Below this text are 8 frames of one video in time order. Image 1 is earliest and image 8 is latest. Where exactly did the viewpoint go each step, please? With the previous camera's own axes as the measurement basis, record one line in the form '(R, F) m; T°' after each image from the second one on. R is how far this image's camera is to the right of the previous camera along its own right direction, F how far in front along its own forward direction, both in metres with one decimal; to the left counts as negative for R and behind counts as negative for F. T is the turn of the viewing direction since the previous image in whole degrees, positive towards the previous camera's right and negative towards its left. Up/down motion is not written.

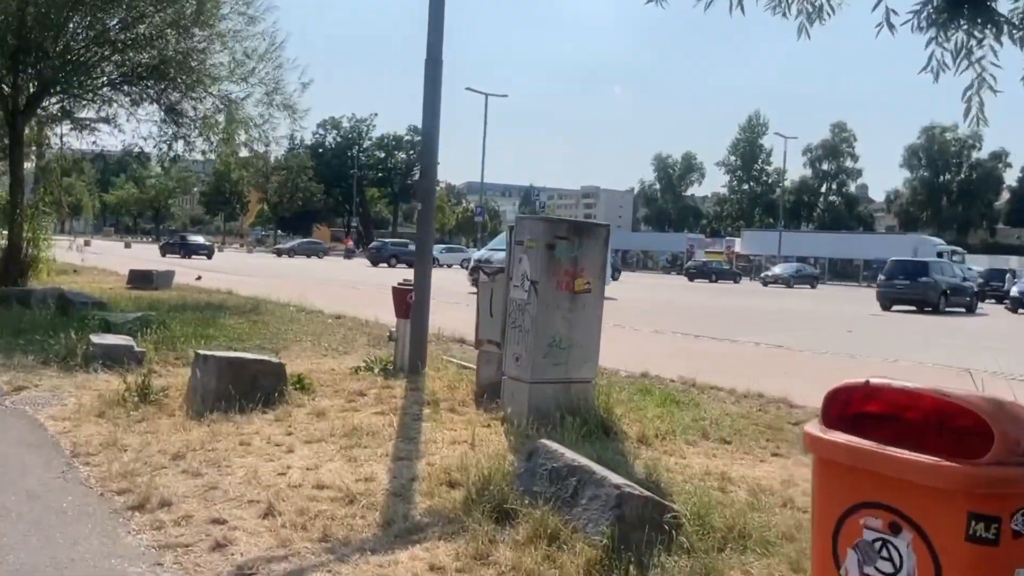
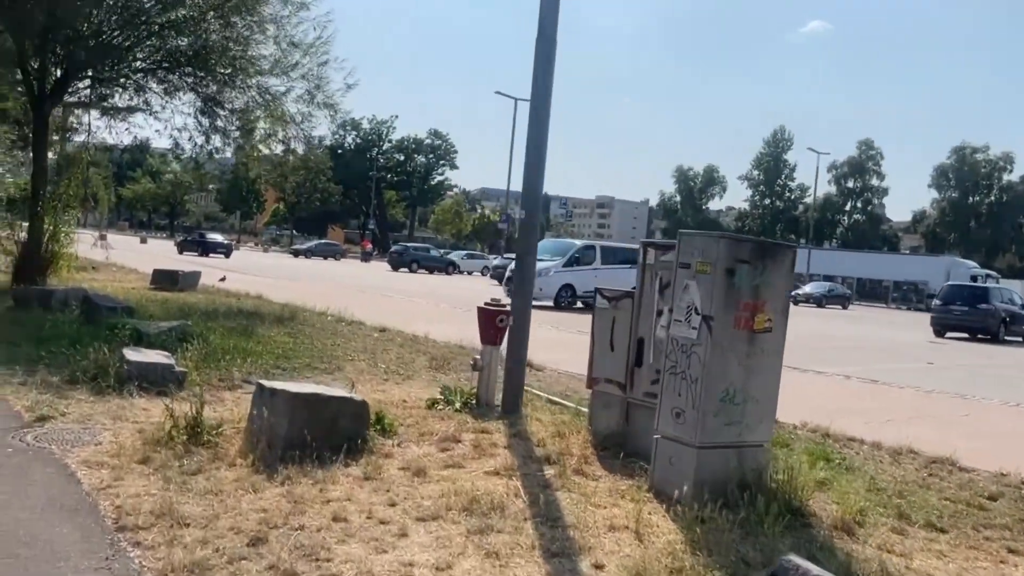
(-1.0, +1.5) m; -1°
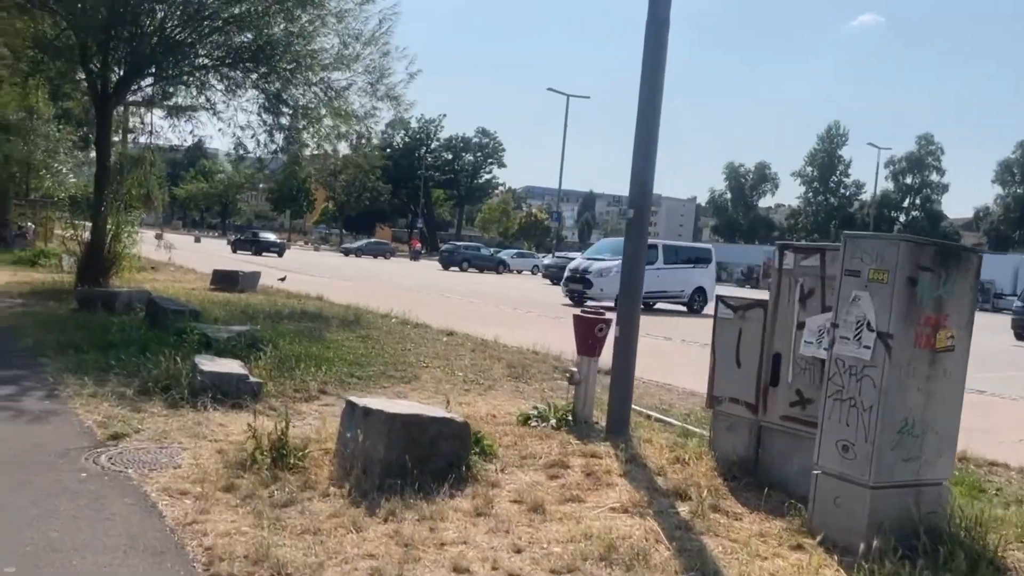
(-0.5, +0.7) m; -3°
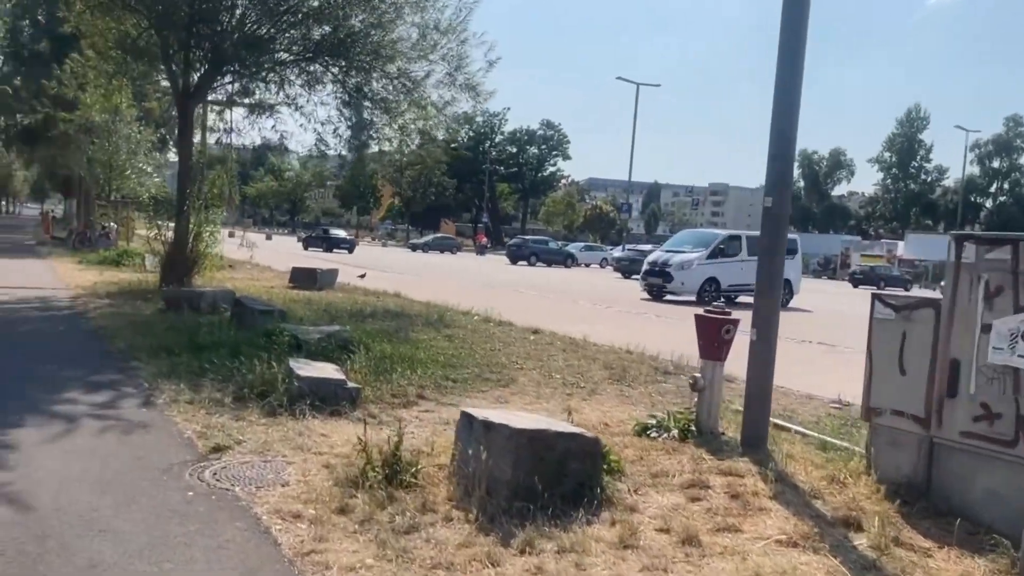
(-0.5, +0.6) m; -4°
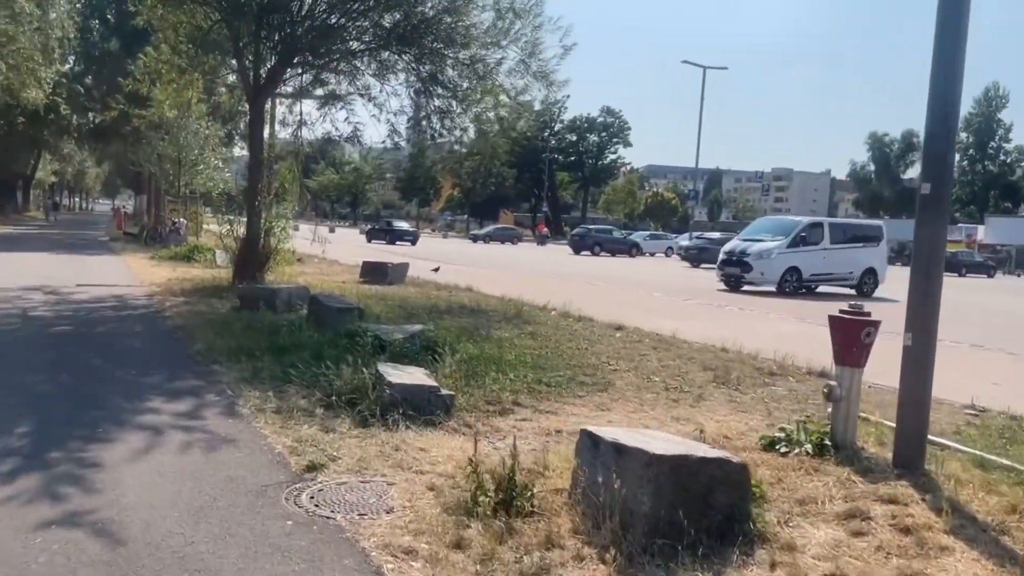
(-0.4, +0.6) m; -4°
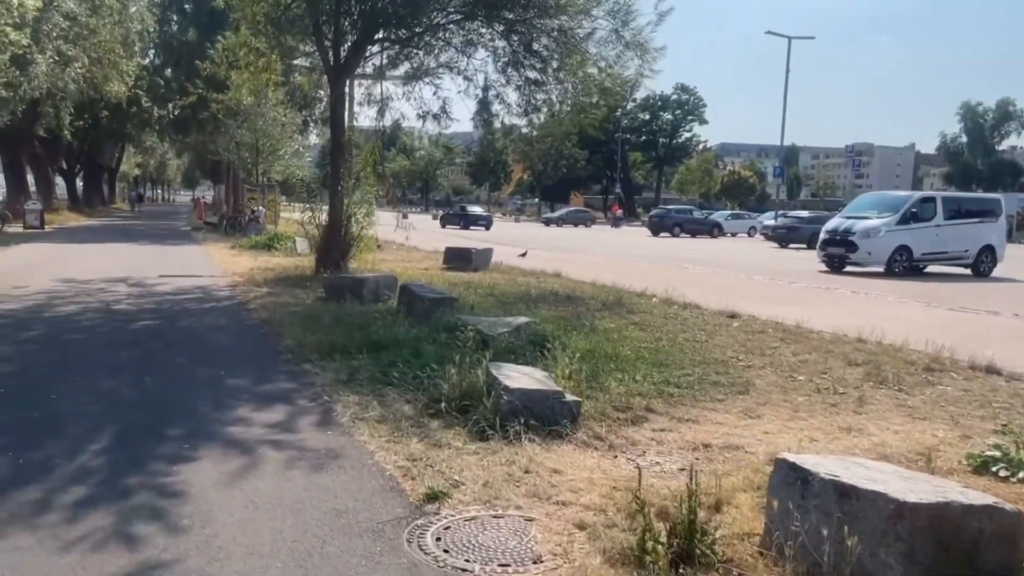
(-0.5, +1.1) m; -5°
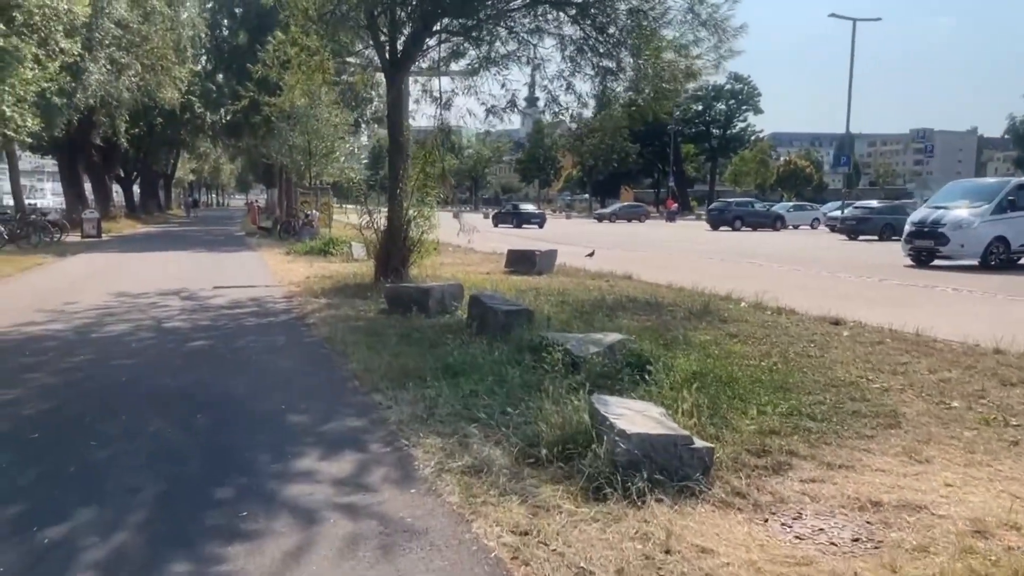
(-0.4, +1.1) m; -3°
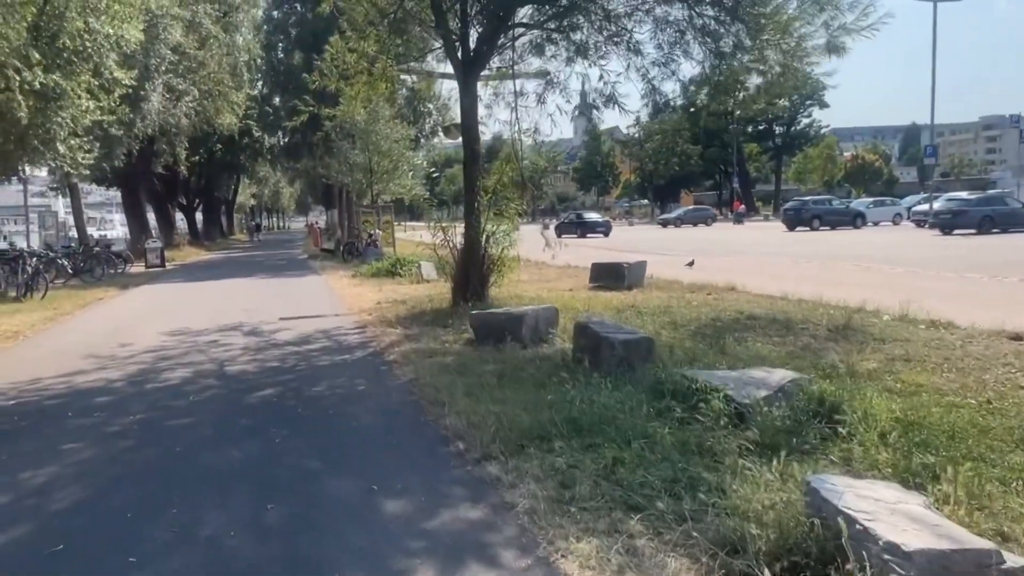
(-0.6, +1.7) m; -4°
